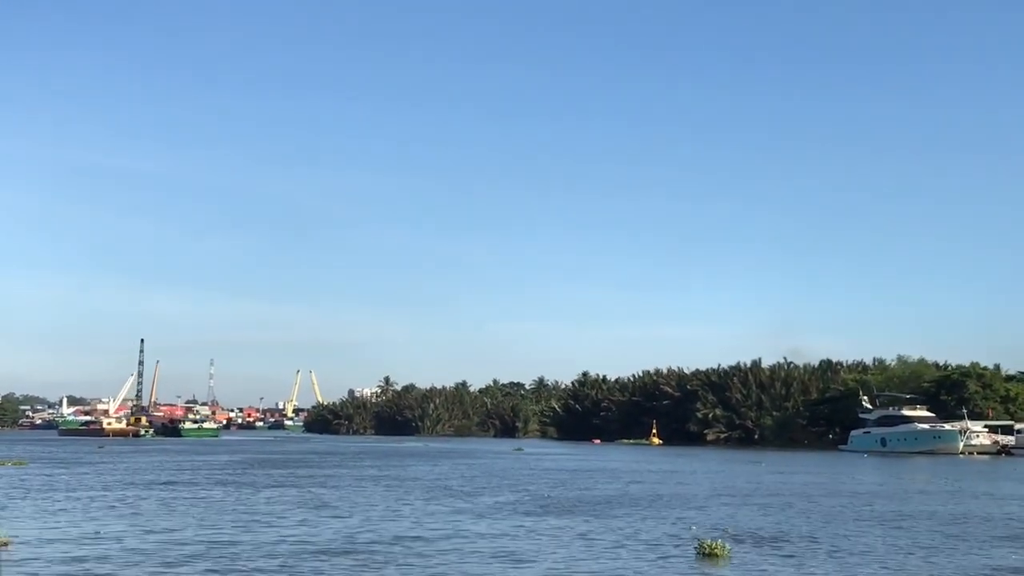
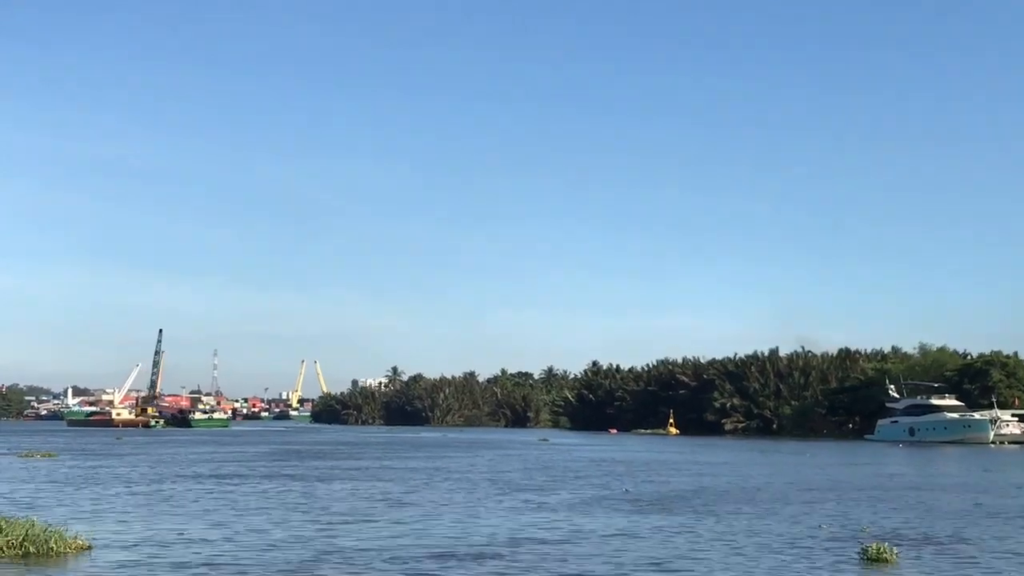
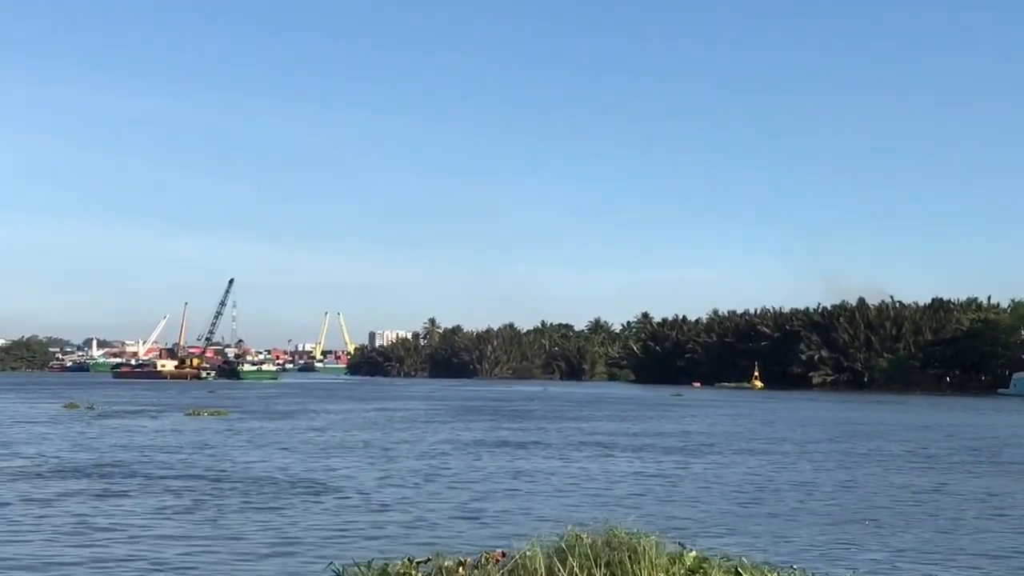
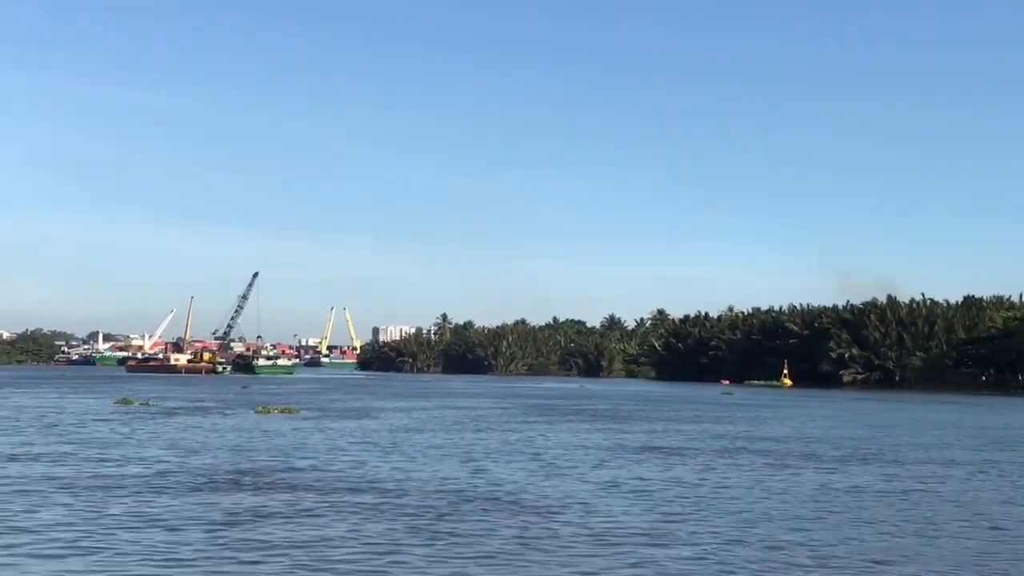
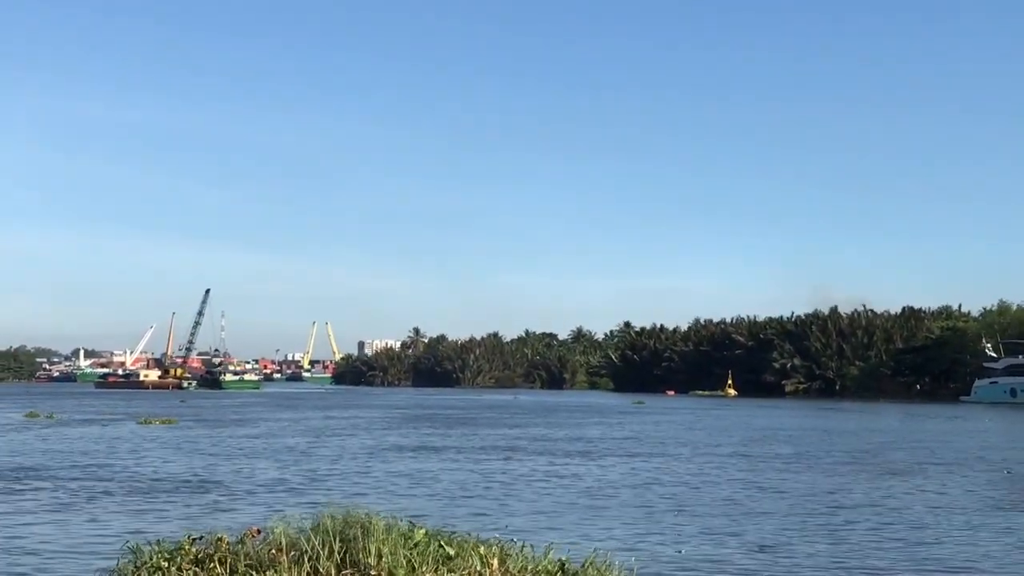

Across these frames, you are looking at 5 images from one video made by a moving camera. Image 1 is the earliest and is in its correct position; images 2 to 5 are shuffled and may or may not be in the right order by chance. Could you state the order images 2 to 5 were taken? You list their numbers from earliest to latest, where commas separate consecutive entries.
2, 5, 3, 4
